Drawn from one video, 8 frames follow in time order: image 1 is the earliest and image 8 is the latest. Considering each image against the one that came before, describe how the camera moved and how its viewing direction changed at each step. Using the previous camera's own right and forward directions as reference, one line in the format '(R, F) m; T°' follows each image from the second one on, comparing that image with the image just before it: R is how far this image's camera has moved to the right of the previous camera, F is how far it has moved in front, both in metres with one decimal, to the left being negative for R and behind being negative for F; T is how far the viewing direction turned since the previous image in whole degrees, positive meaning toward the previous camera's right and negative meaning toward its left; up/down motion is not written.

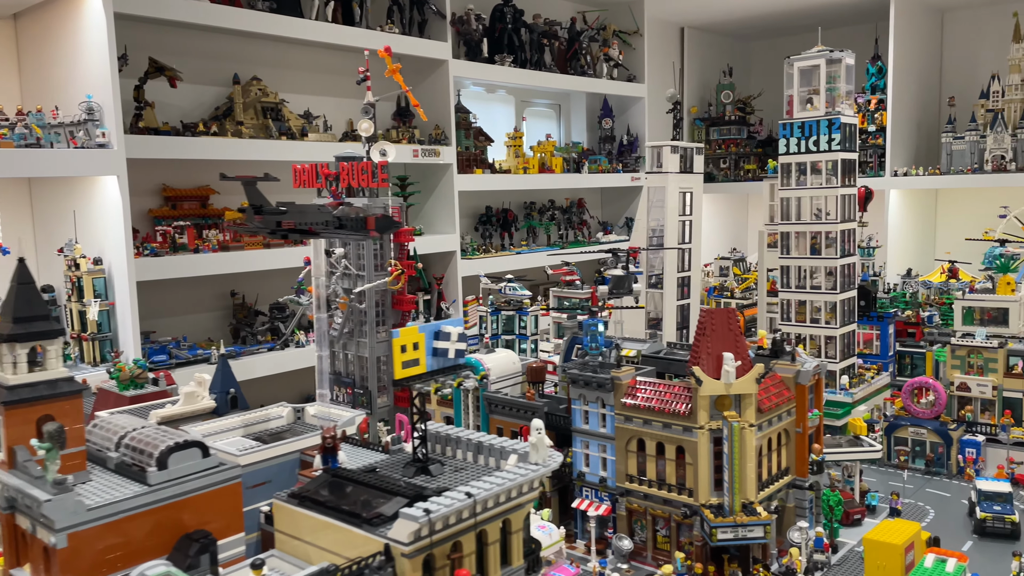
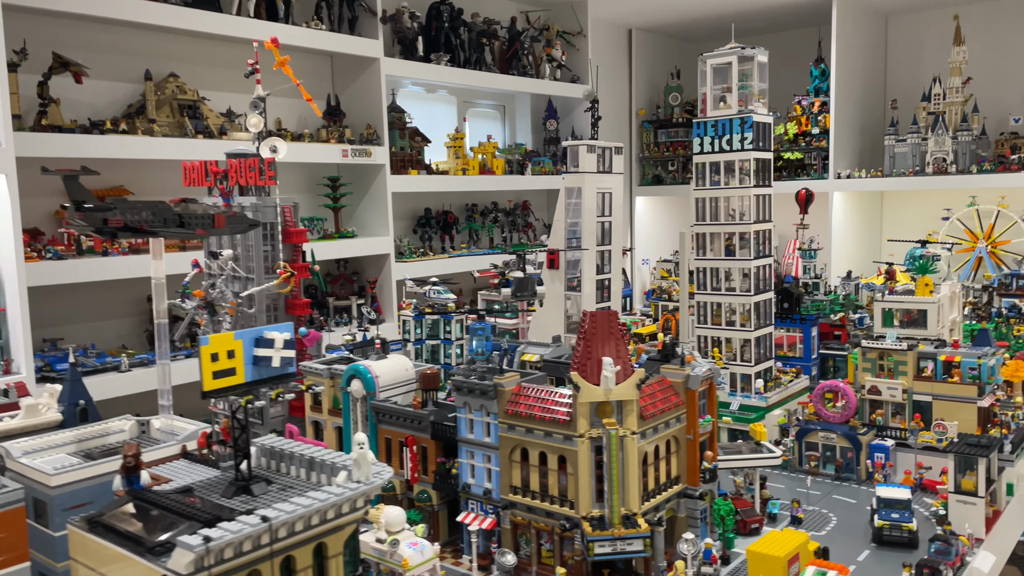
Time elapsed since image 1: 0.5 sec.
(+0.5, +0.2) m; +2°
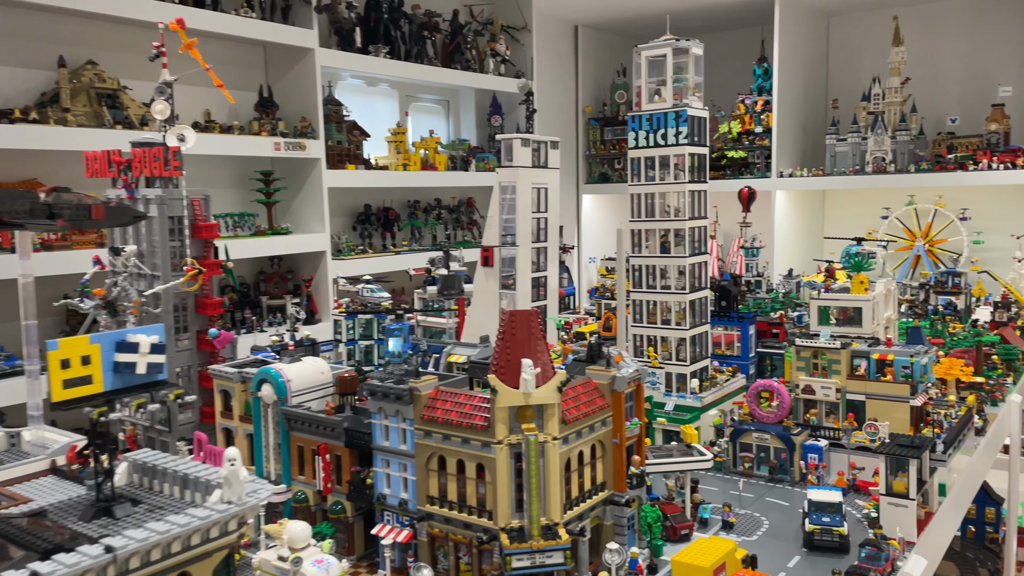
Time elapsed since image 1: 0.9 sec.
(+0.2, +0.2) m; +3°
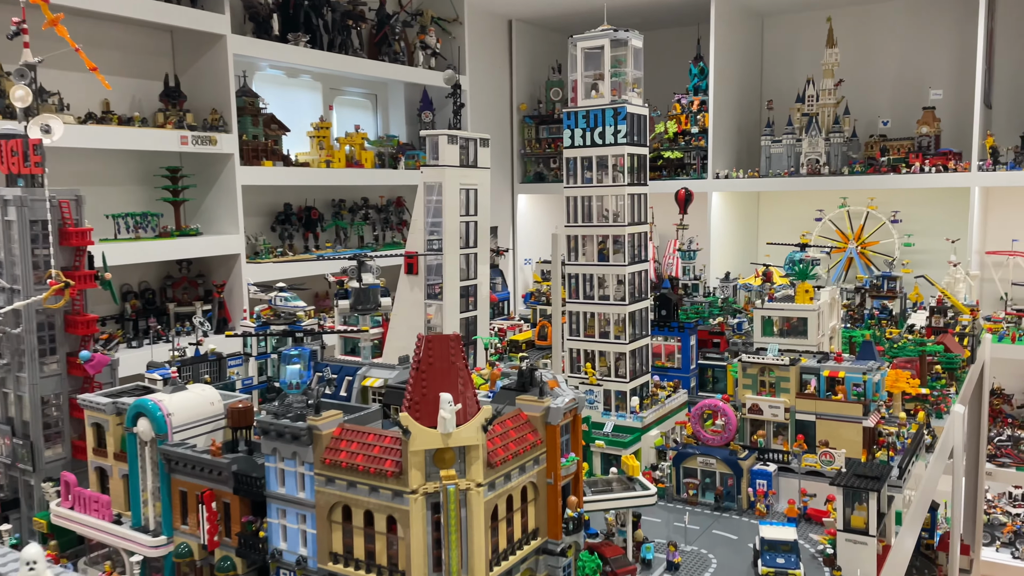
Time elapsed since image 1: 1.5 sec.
(+0.1, +0.5) m; +5°
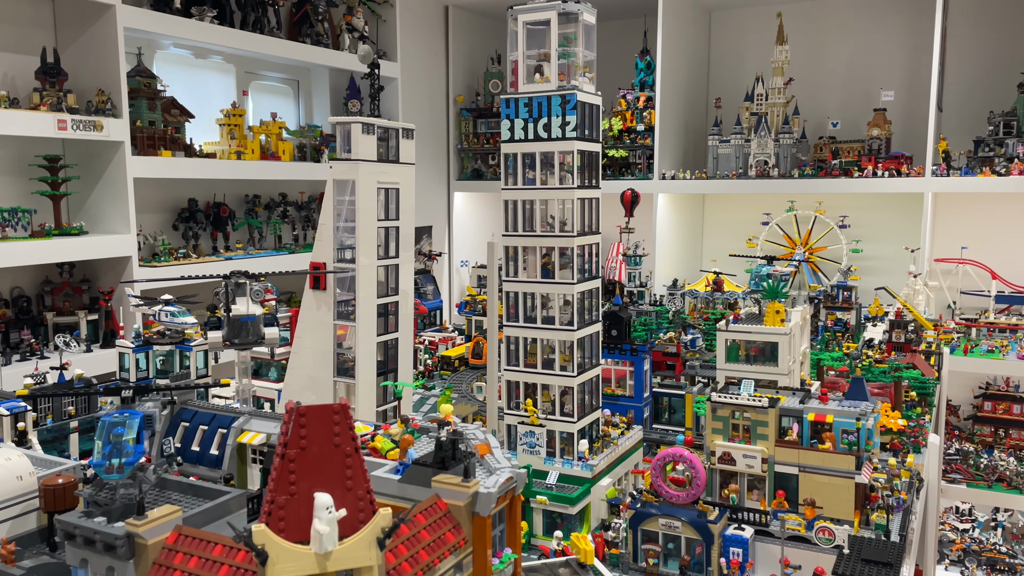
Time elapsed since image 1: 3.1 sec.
(+0.1, +0.9) m; +4°
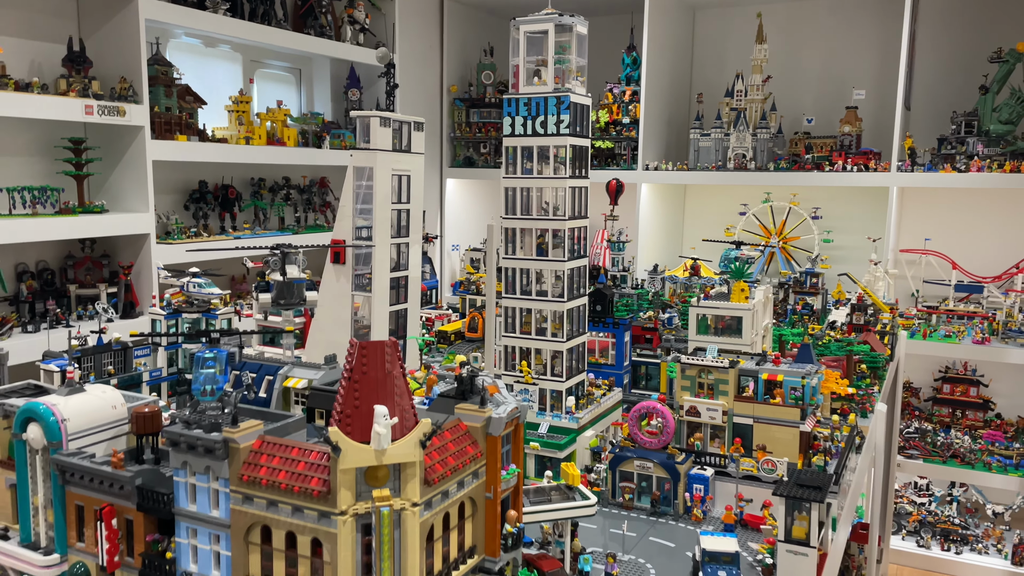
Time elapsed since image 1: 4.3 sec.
(-0.1, -0.7) m; +1°
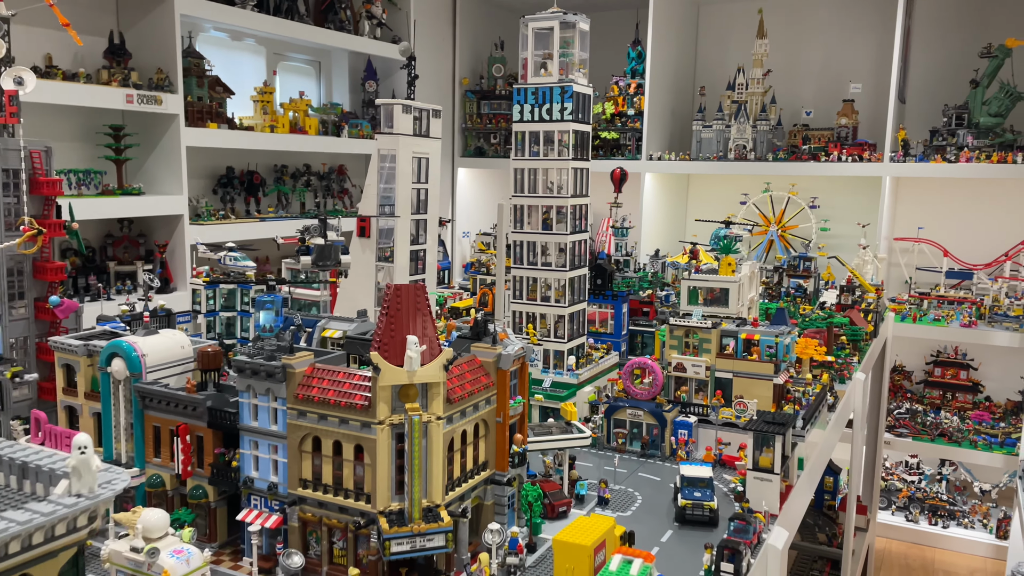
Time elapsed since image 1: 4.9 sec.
(0.0, -0.6) m; -1°
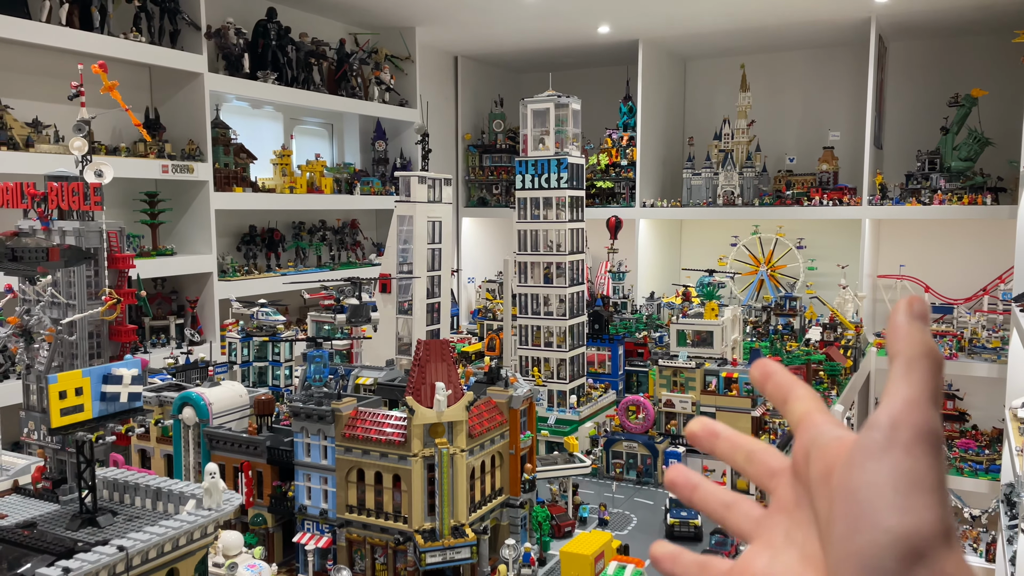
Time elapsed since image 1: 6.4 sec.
(0.0, -0.8) m; 0°
